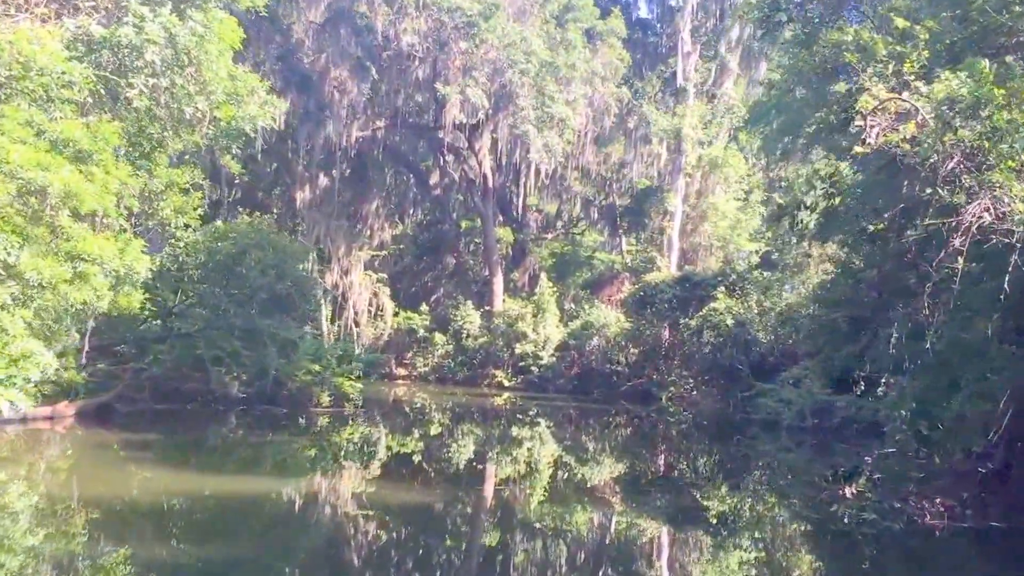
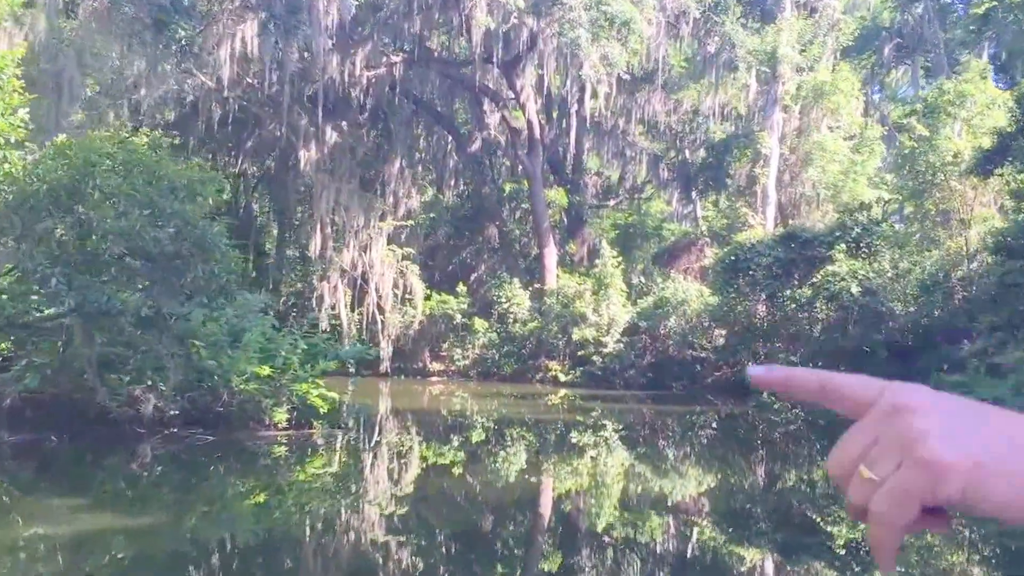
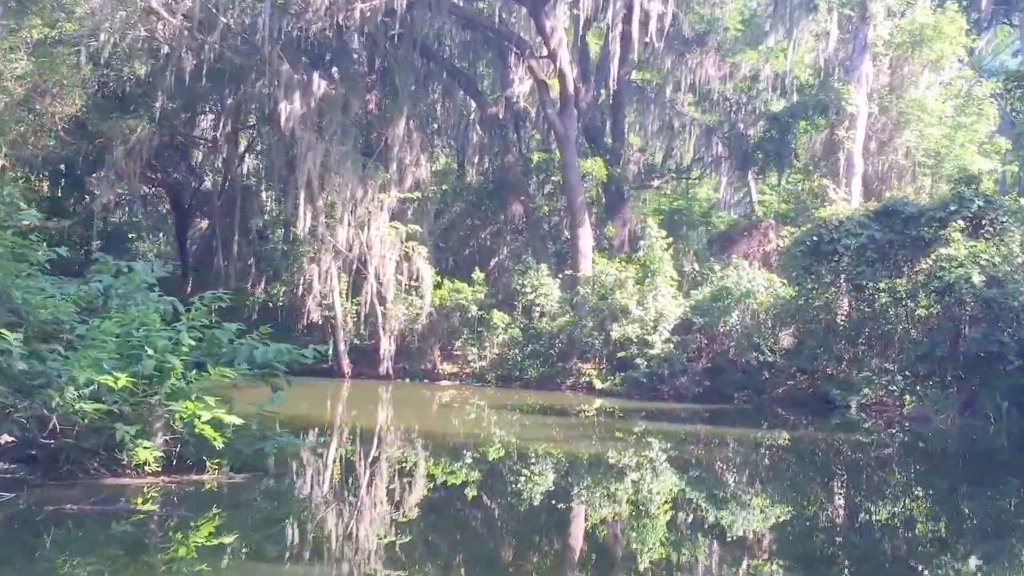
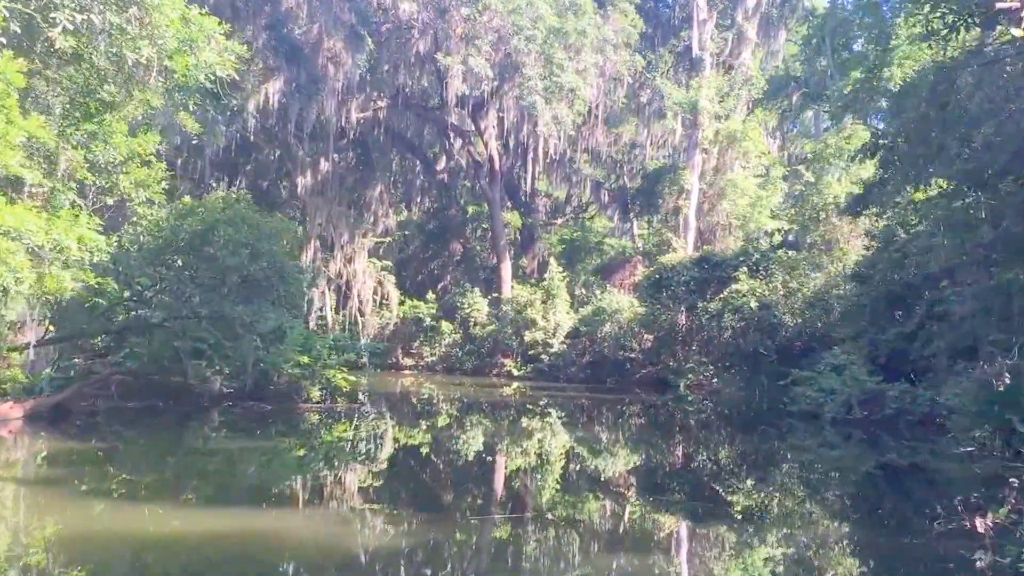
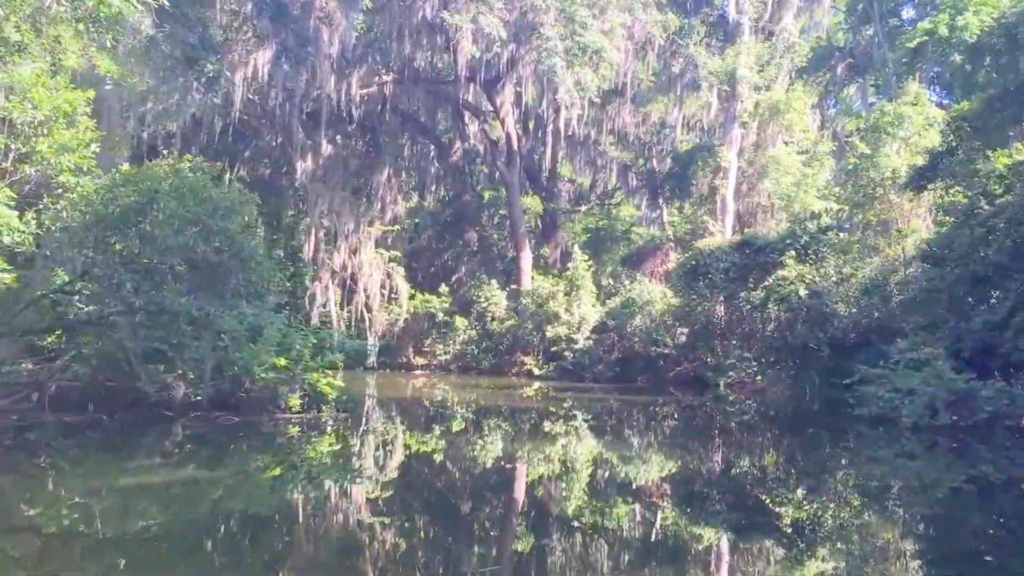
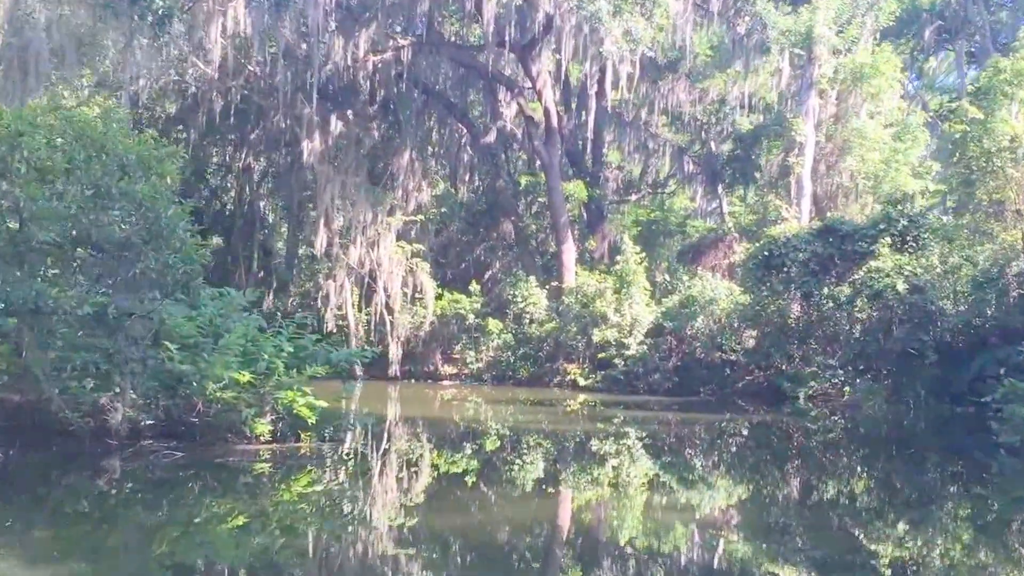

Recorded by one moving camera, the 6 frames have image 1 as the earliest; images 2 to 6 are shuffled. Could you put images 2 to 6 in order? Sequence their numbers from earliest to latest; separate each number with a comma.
4, 5, 2, 6, 3
